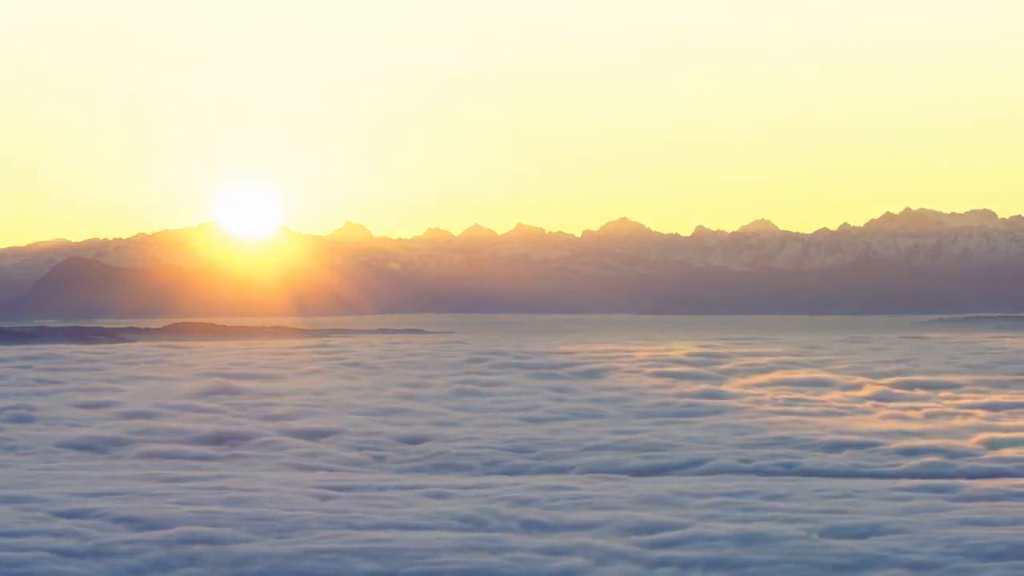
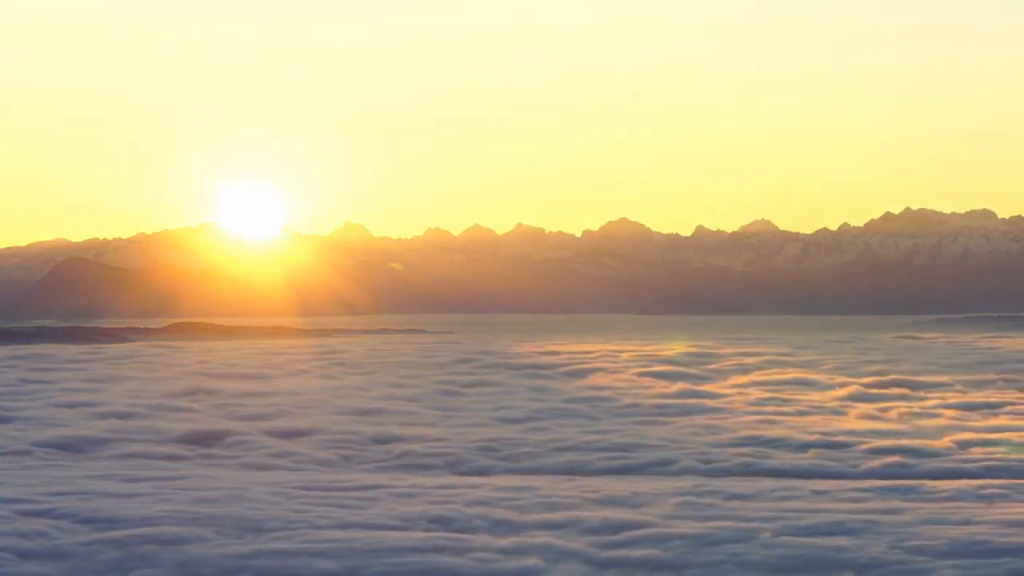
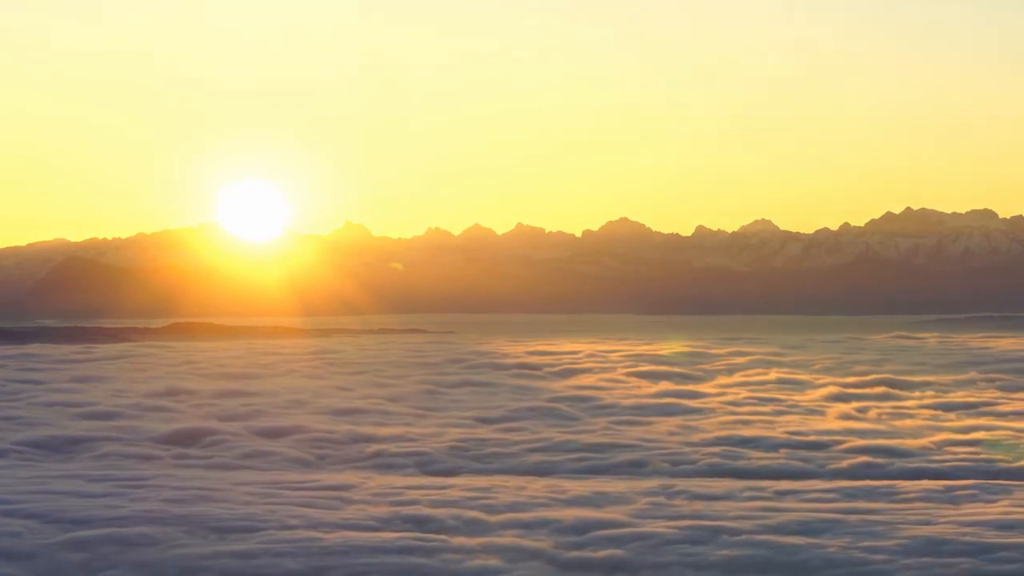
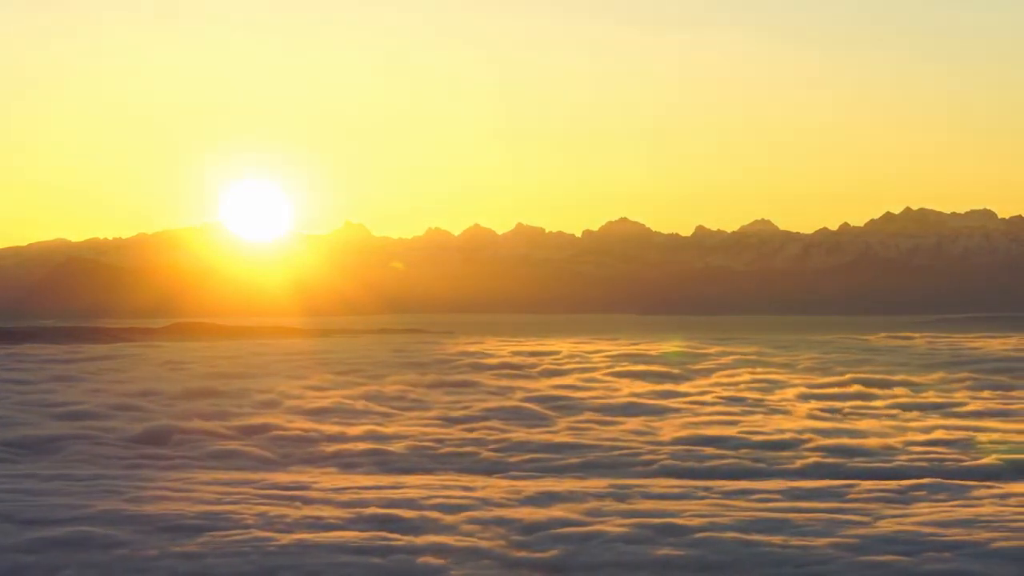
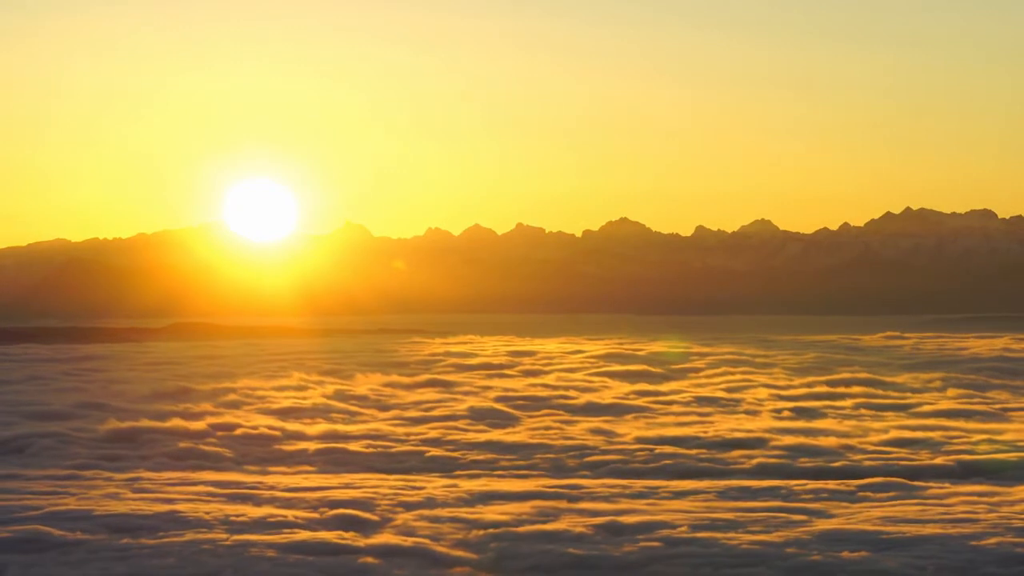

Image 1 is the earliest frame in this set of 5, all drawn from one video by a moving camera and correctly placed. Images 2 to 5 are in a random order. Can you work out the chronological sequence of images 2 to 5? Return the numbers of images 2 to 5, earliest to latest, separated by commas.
2, 3, 4, 5
